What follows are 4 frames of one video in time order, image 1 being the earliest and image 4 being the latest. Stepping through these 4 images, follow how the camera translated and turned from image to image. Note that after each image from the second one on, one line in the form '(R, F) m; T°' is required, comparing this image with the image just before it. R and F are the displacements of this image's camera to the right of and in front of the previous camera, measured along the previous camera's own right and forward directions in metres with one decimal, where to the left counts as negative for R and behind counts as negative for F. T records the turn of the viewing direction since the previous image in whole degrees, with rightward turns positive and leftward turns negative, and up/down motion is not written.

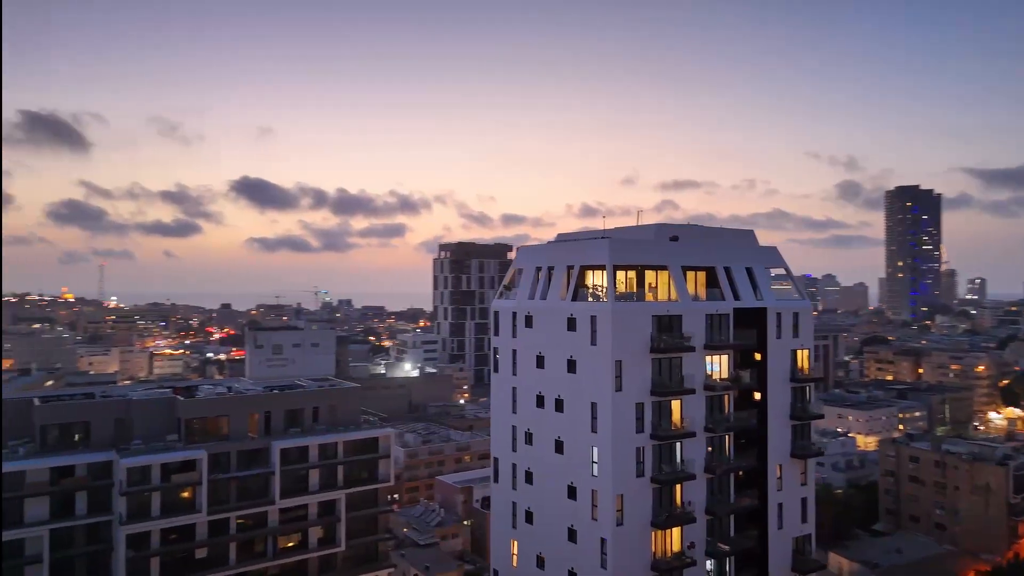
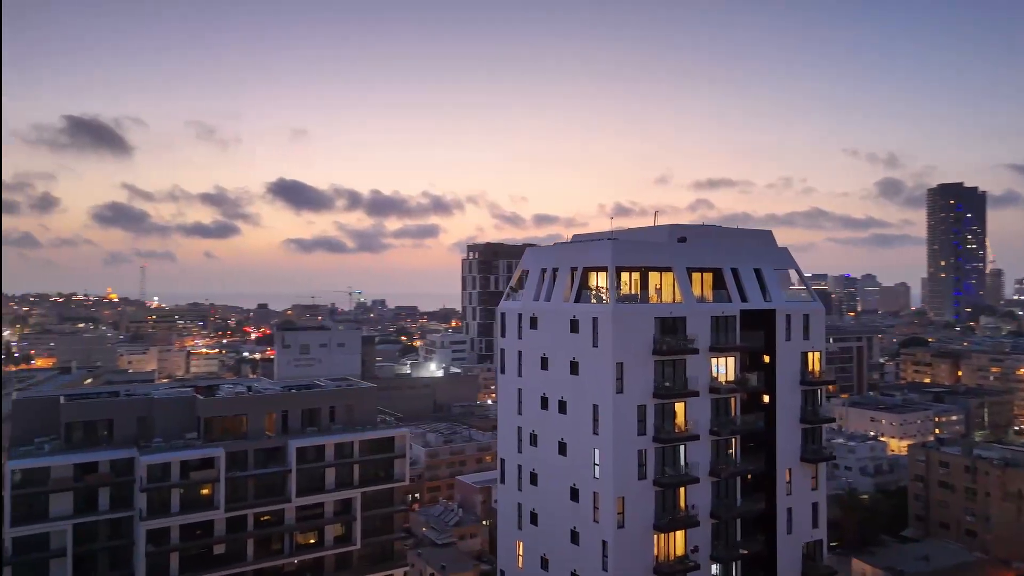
(+0.9, 0.0) m; -2°
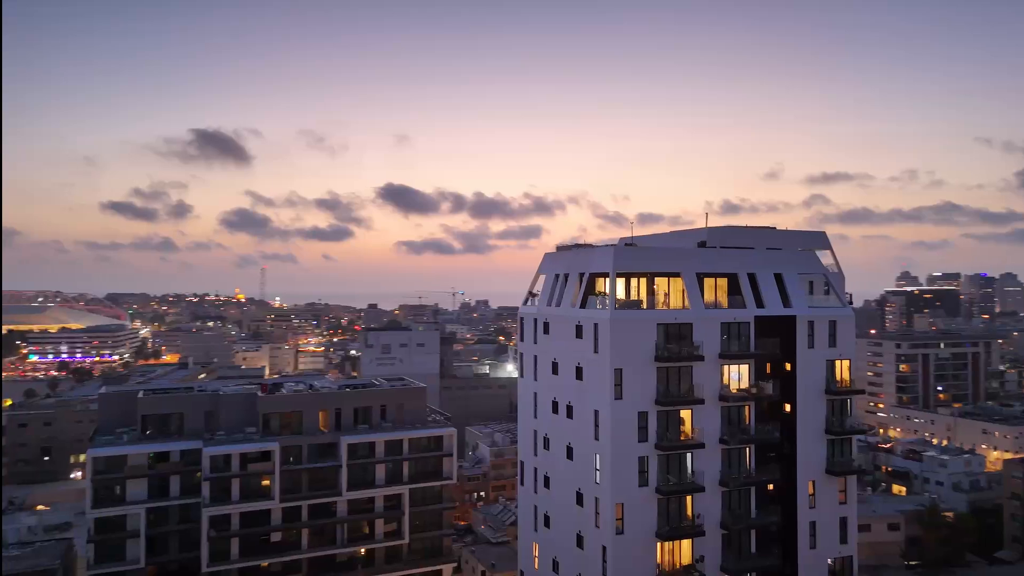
(+2.9, -0.3) m; -8°
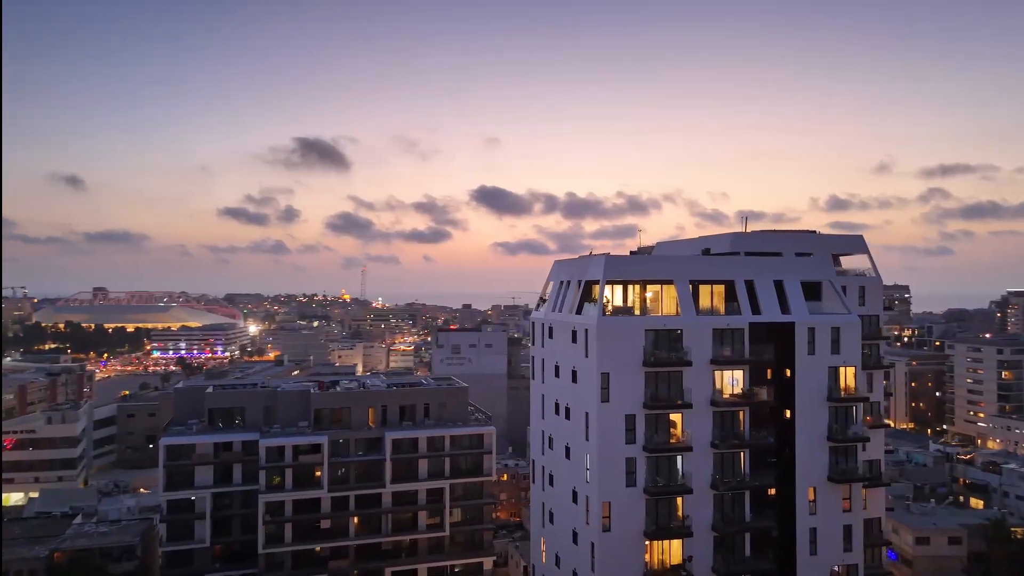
(+3.1, -1.2) m; -7°
